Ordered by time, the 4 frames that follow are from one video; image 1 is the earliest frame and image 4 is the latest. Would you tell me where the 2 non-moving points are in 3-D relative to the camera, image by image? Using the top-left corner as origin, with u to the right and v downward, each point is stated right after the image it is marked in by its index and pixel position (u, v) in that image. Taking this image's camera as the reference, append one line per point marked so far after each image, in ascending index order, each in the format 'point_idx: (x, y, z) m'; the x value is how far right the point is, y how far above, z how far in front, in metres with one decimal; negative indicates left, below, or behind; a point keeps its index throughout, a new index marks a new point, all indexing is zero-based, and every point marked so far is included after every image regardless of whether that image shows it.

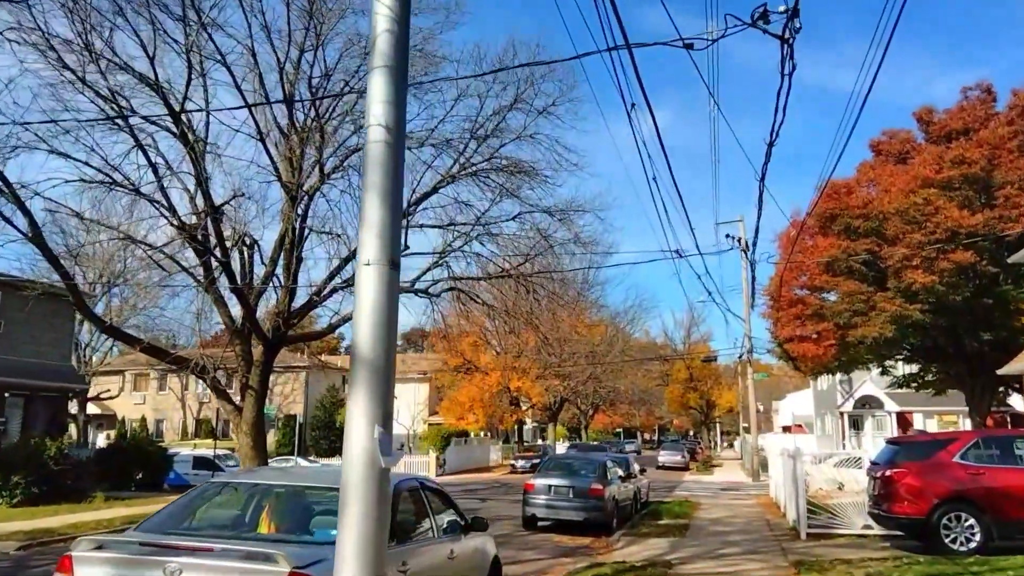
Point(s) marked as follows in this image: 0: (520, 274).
0: (+0.2, +0.2, +19.2) m
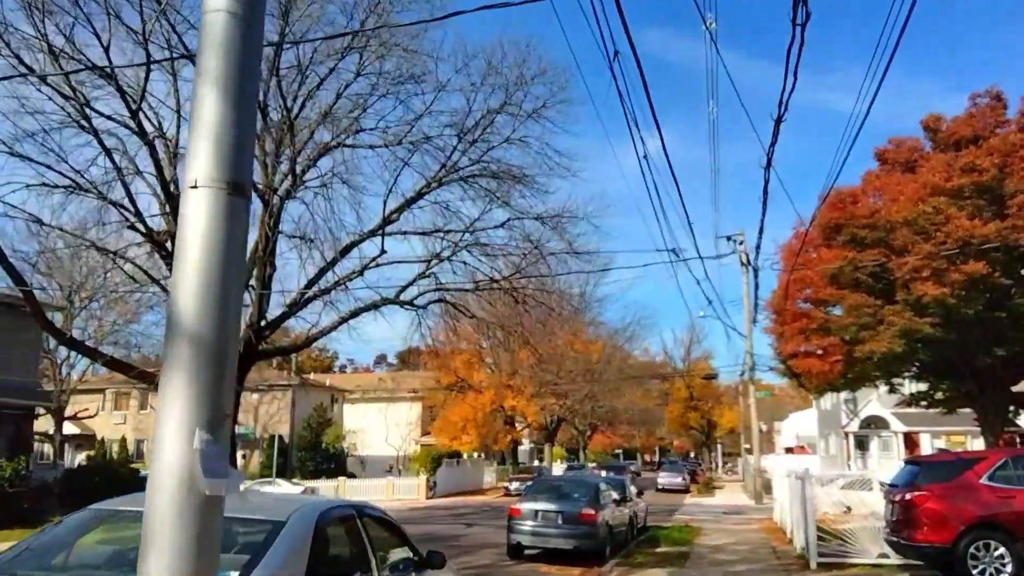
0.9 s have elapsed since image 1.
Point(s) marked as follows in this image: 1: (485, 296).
0: (0.0, 0.0, +18.2) m
1: (-0.5, -0.1, +18.7) m
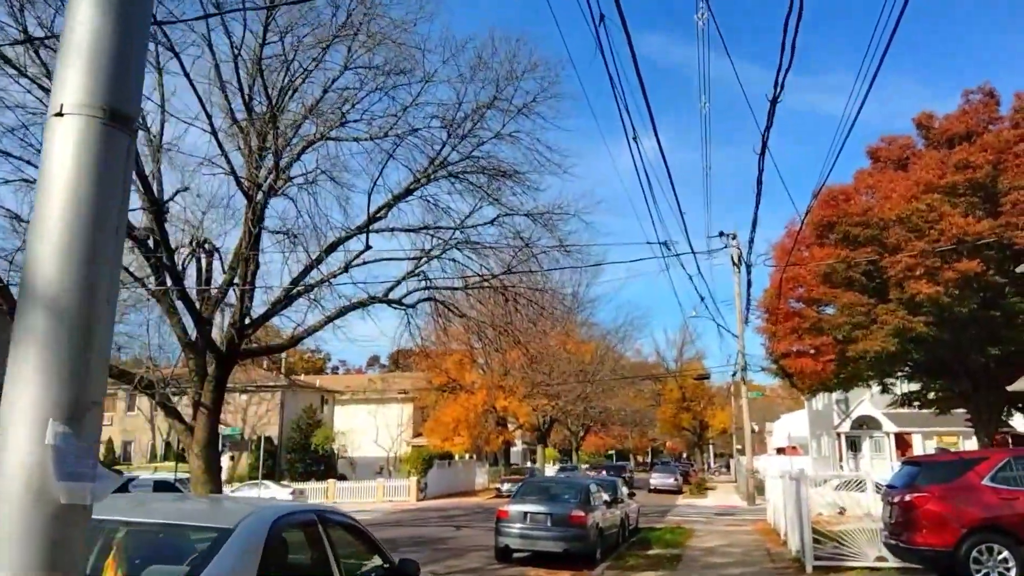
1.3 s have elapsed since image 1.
0: (-0.2, +0.1, +17.9) m
1: (-0.6, -0.1, +18.4) m
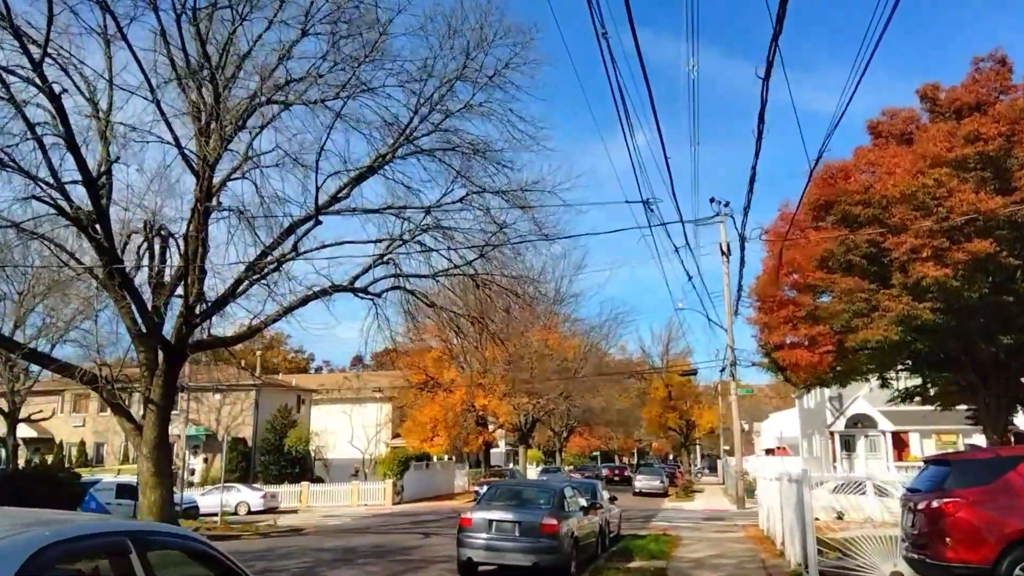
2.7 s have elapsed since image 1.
0: (-0.6, +0.3, +16.4) m
1: (-1.1, +0.1, +16.9) m
